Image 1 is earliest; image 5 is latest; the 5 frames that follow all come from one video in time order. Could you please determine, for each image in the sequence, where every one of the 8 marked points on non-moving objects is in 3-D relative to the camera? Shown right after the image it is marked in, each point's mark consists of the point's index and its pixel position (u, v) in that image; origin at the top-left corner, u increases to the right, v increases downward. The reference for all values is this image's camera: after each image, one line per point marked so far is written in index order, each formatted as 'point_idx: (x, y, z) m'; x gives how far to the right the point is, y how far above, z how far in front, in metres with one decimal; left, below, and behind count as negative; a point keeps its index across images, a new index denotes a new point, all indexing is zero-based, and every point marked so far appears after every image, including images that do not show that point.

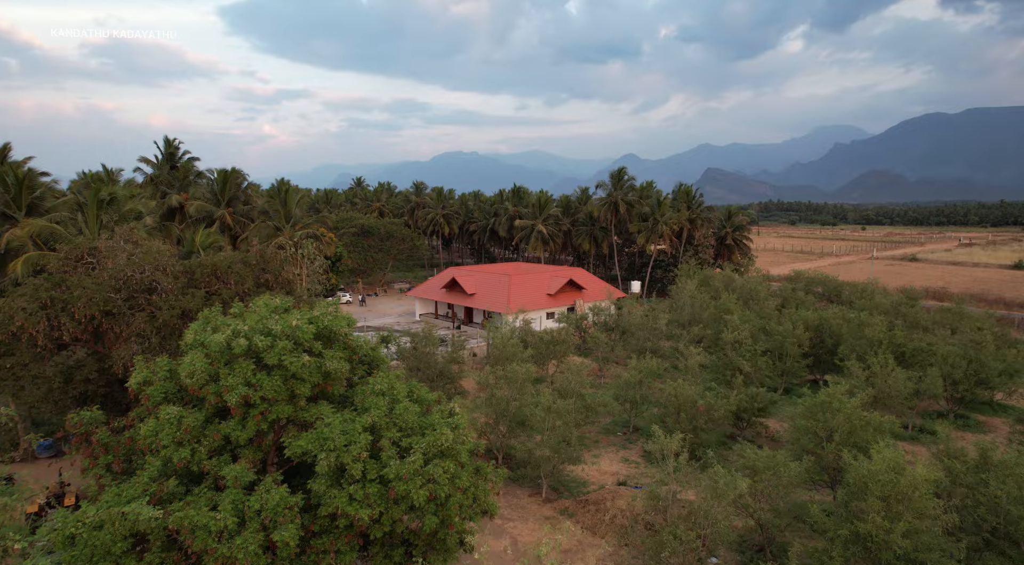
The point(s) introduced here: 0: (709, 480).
0: (+4.2, -4.2, +14.4) m
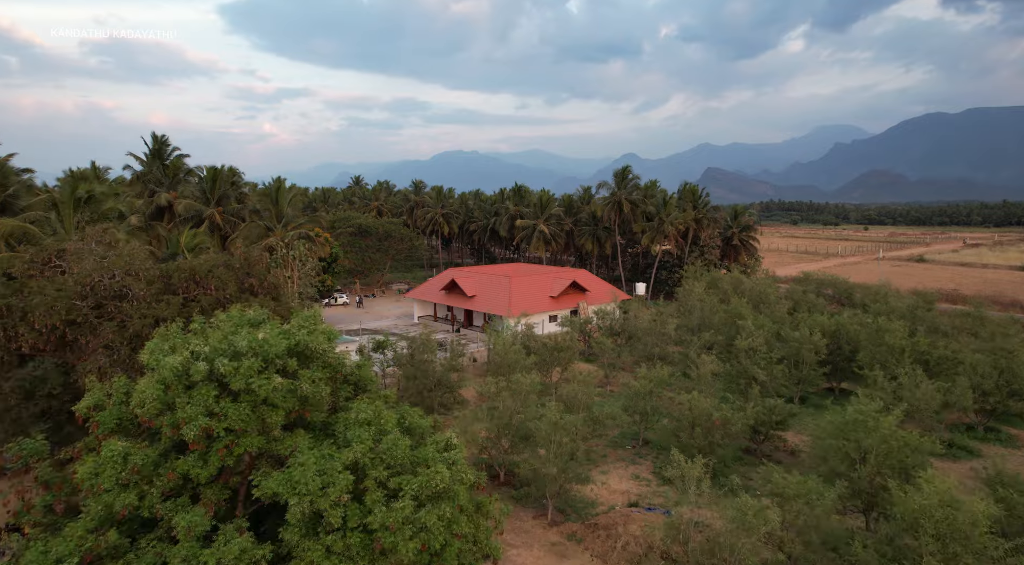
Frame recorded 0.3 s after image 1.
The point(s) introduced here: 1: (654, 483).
0: (+4.3, -4.3, +13.0) m
1: (+4.1, -5.7, +19.3) m
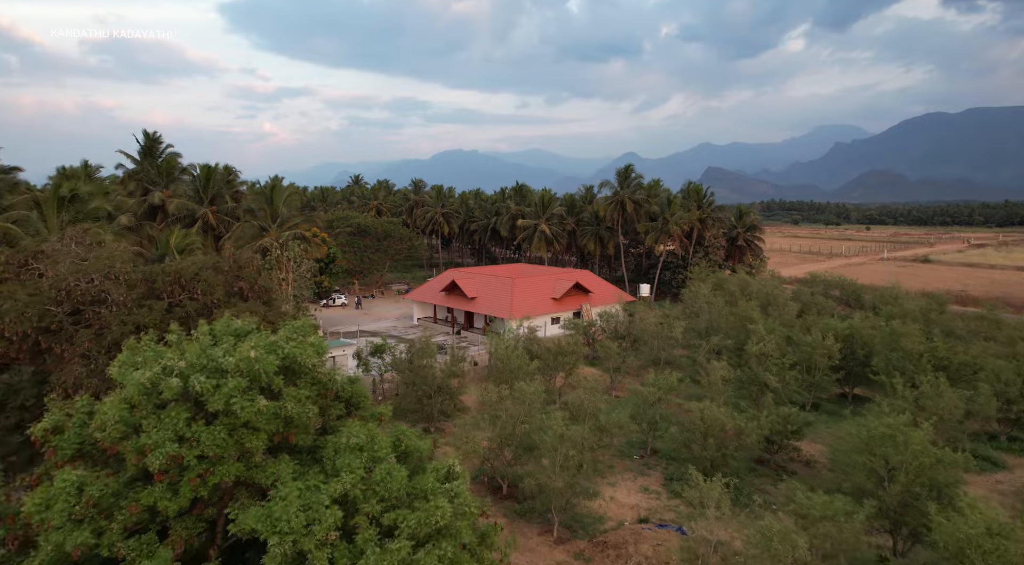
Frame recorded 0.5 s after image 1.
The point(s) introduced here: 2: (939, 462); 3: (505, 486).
0: (+4.4, -4.4, +12.1) m
1: (+4.1, -5.8, +18.4) m
2: (+8.4, -3.6, +13.3) m
3: (-0.2, -5.7, +18.9) m
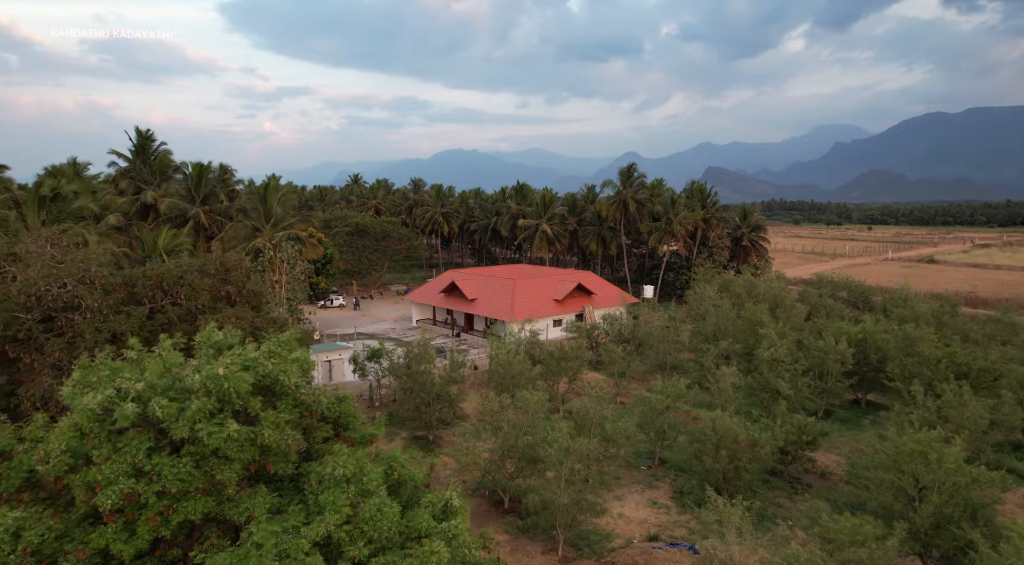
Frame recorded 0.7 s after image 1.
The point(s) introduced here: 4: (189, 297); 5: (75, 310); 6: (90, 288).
0: (+4.5, -4.5, +11.2) m
1: (+4.2, -5.9, +17.5) m
2: (+8.5, -3.7, +12.4) m
3: (-0.2, -5.8, +18.0) m
4: (-6.9, -0.3, +14.5) m
5: (-8.3, -0.5, +12.8) m
6: (-8.2, -0.1, +13.1) m
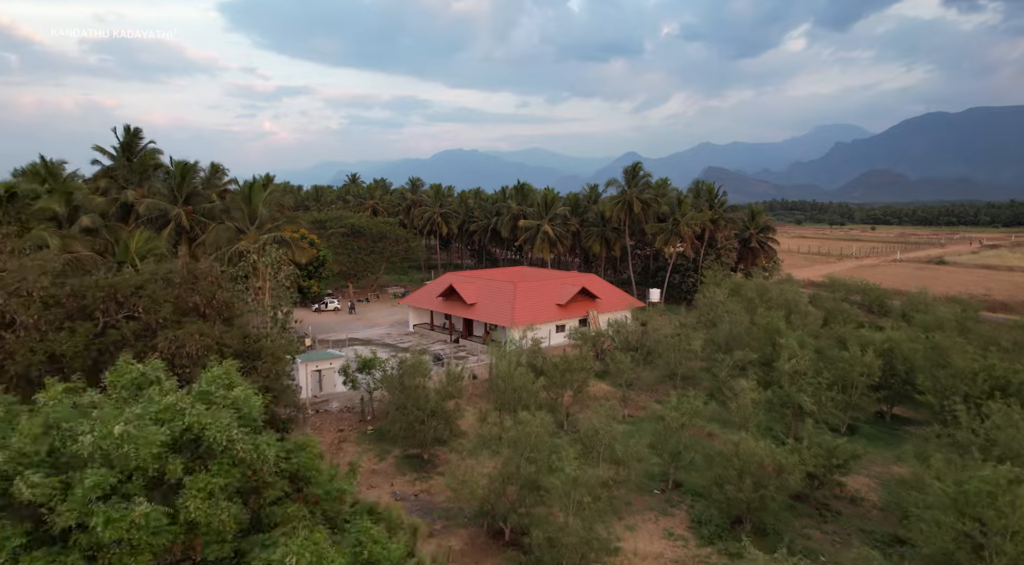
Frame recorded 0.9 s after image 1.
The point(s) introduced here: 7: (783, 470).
0: (+4.5, -4.8, +9.6) m
1: (+4.2, -6.1, +15.8) m
2: (+8.5, -3.9, +10.7) m
3: (-0.1, -6.0, +16.3) m
4: (-6.9, -0.5, +12.8) m
5: (-8.2, -0.7, +11.1) m
6: (-8.1, -0.3, +11.4) m
7: (+6.5, -4.5, +16.1) m
